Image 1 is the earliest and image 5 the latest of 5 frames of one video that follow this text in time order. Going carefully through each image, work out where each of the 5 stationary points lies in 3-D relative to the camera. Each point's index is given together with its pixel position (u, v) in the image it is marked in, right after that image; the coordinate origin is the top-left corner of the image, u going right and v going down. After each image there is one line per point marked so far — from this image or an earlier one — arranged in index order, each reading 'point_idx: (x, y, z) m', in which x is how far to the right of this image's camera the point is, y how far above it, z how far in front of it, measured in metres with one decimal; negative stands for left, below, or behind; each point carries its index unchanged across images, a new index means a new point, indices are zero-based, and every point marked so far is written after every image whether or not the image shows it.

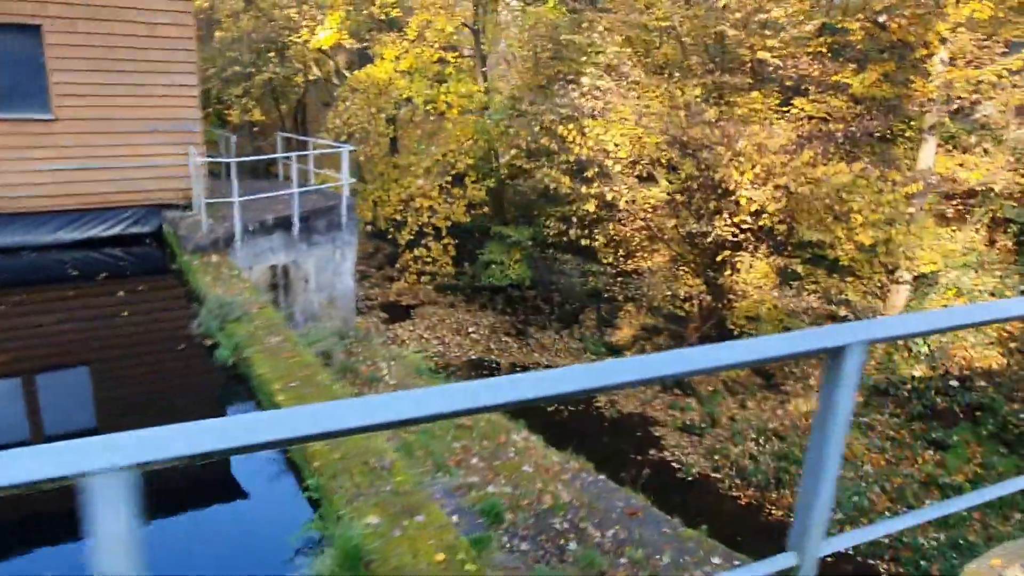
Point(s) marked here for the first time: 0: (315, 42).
0: (-3.5, +4.6, +14.1) m
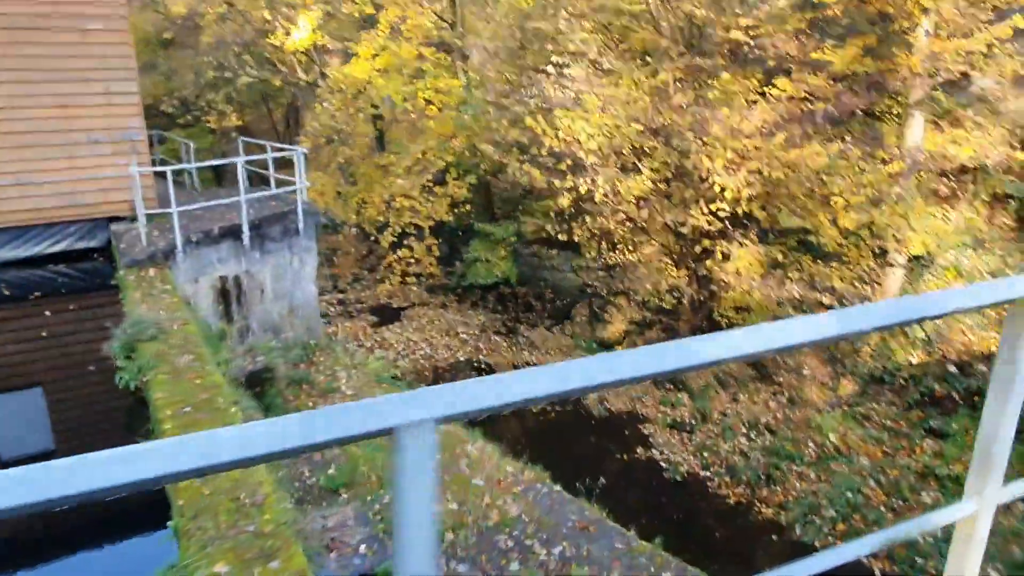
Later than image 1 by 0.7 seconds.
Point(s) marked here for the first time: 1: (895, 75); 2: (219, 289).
0: (-4.0, +4.4, +13.9) m
1: (+4.6, +2.6, +9.3) m
2: (-2.8, 0.0, +7.1) m
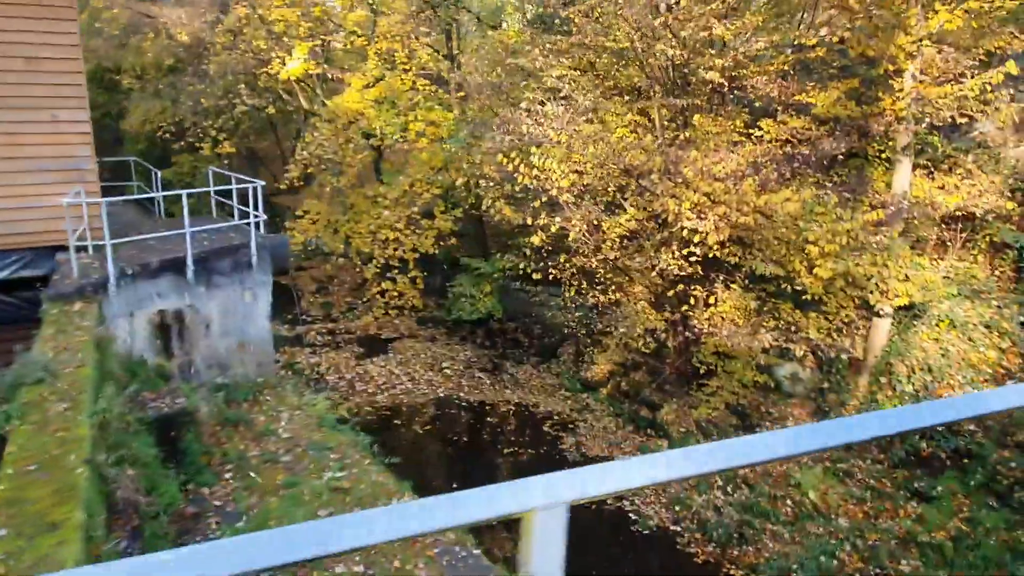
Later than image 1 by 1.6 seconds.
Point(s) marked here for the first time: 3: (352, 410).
0: (-4.1, +3.9, +13.9) m
1: (+4.3, +2.0, +8.9) m
2: (-3.2, -0.3, +6.9) m
3: (-2.7, -2.1, +12.5) m
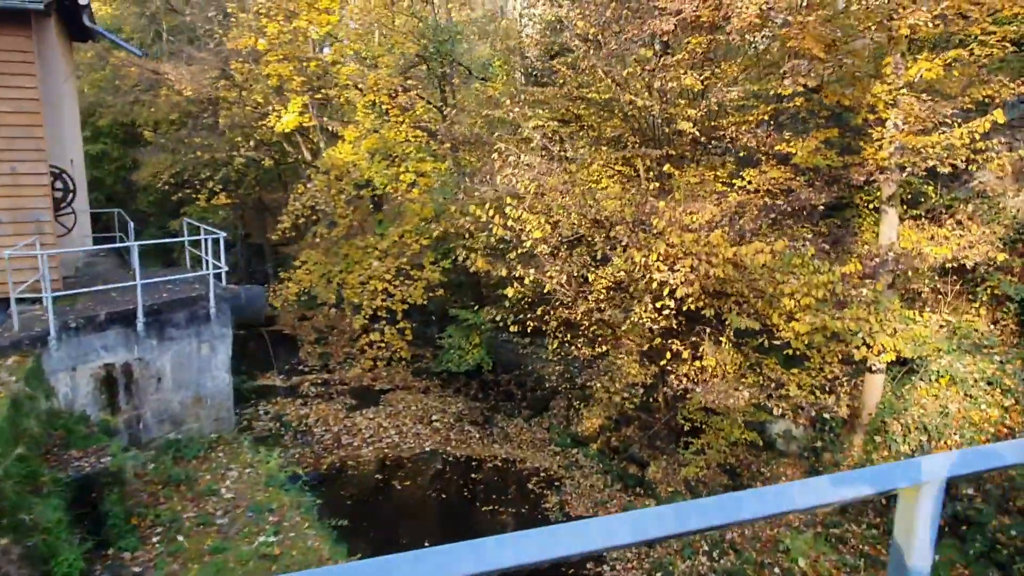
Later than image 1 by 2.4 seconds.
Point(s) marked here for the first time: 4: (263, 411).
0: (-4.3, +3.0, +14.0) m
1: (+4.0, +1.4, +8.7) m
2: (-3.6, -0.8, +6.8) m
3: (-2.9, -2.9, +12.2) m
4: (-4.8, -2.4, +14.7) m
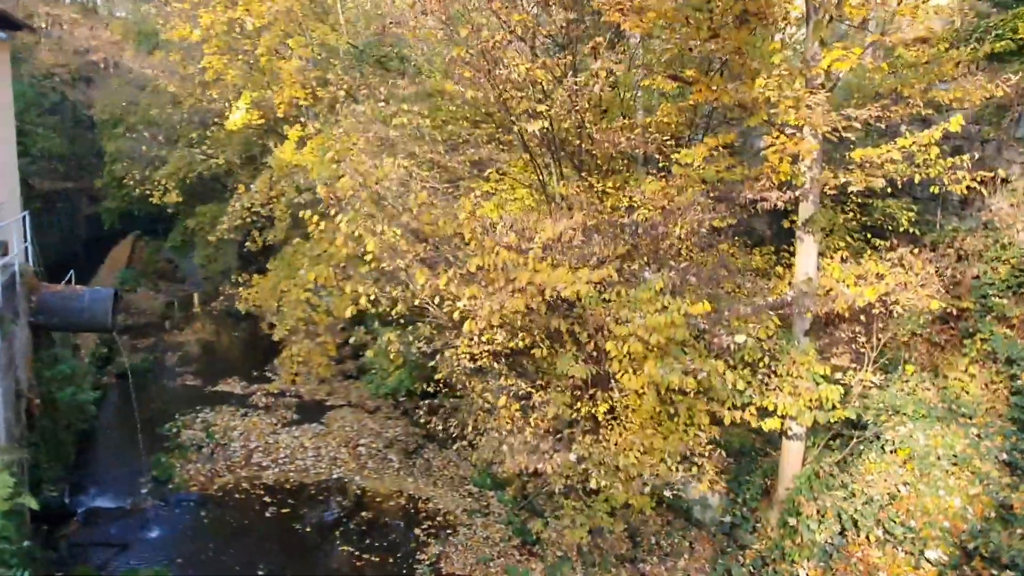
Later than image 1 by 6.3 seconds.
0: (-5.0, +2.9, +13.4) m
1: (+2.2, +0.9, +7.0) m
2: (-5.7, -0.8, +6.1) m
3: (-4.3, -3.0, +11.4) m
4: (-5.8, -2.4, +14.1) m
